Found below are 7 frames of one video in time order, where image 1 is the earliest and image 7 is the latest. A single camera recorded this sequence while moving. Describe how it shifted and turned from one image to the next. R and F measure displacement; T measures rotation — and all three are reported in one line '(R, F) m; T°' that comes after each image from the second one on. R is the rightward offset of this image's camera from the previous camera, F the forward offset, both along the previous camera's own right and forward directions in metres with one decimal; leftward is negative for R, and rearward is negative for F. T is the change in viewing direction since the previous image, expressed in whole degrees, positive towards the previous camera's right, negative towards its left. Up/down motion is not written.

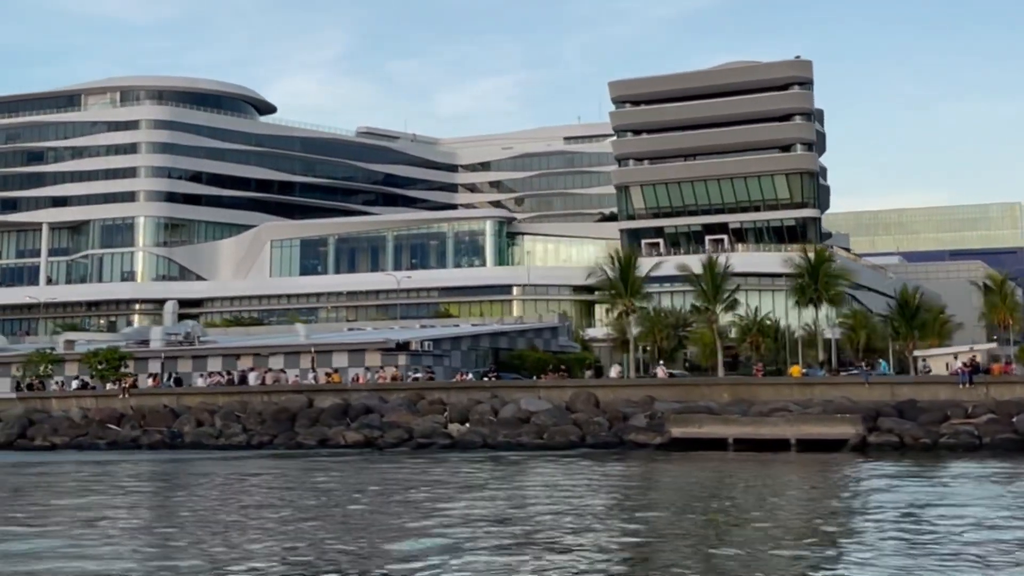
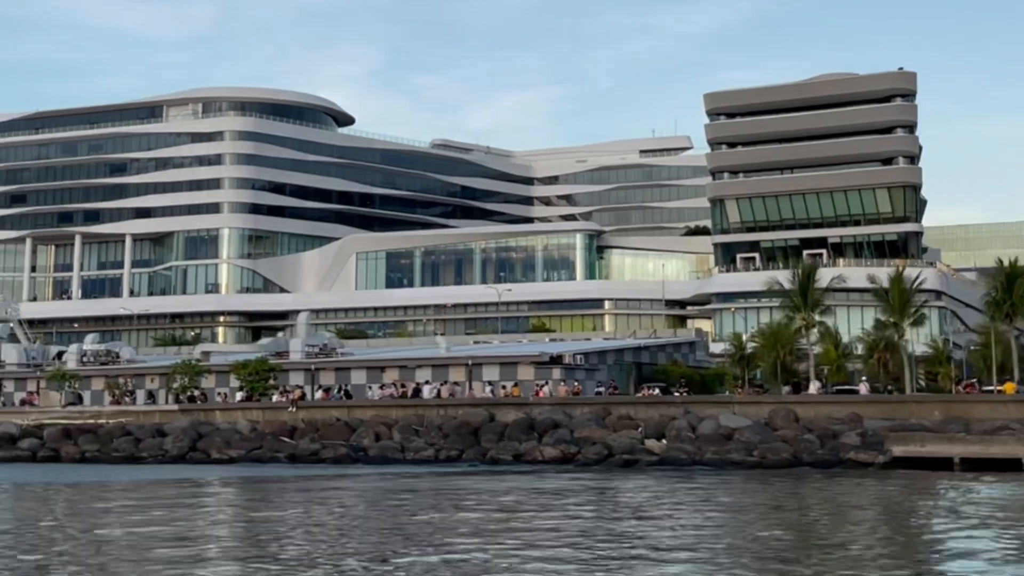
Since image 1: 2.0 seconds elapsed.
(-5.0, +1.3) m; -1°
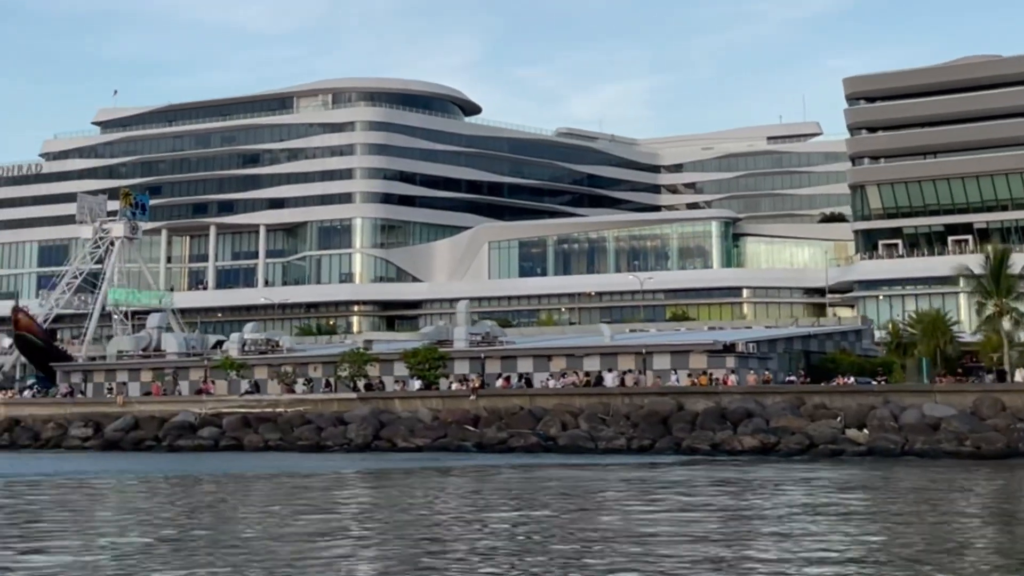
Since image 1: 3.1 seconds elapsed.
(-2.7, +0.7) m; -4°
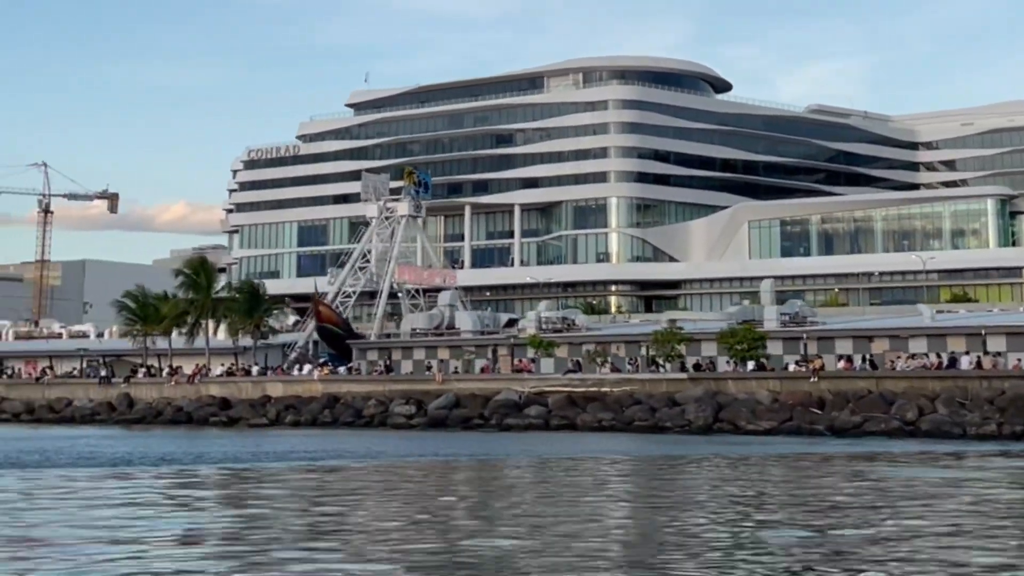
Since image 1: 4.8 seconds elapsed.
(-4.2, +1.3) m; -8°
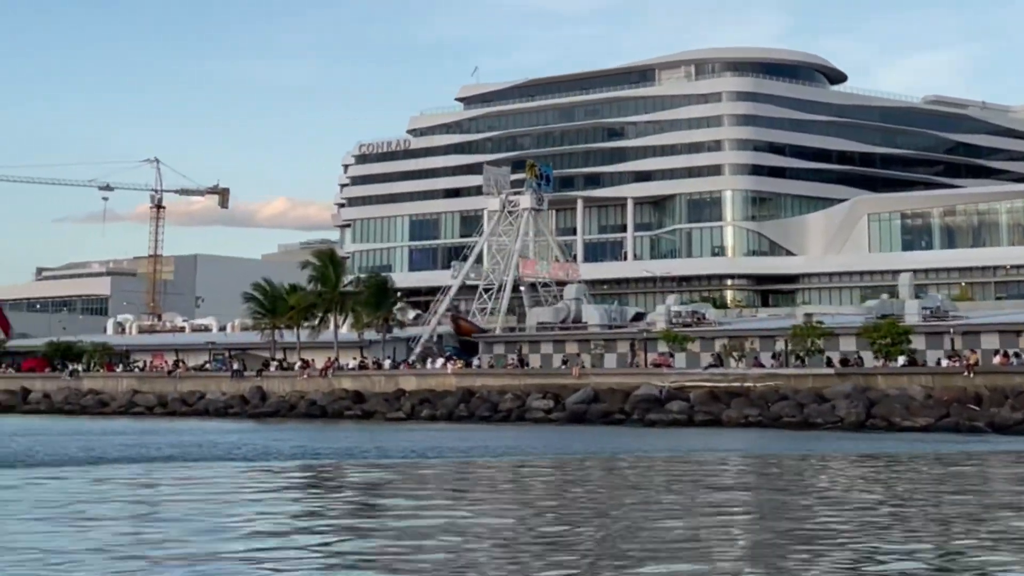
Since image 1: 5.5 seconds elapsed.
(-1.5, +0.7) m; -3°
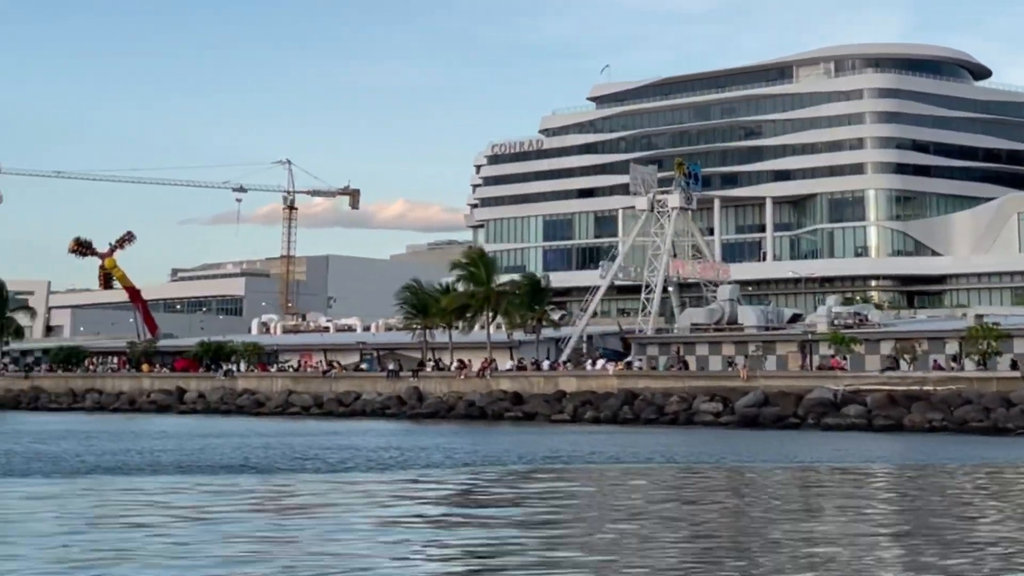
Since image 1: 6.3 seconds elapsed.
(-1.8, +1.1) m; -4°
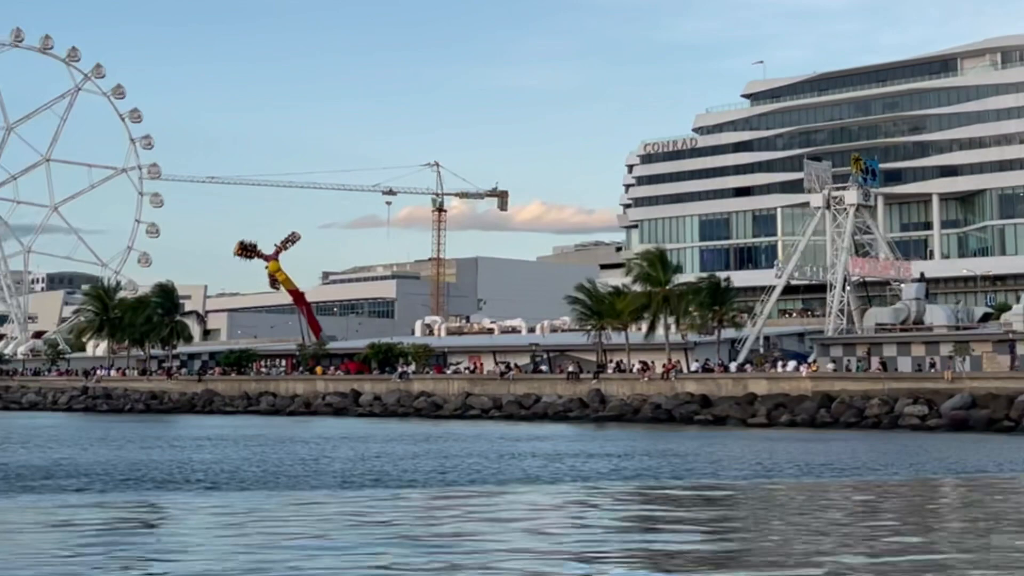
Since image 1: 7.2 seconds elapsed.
(-1.9, +1.4) m; -5°
